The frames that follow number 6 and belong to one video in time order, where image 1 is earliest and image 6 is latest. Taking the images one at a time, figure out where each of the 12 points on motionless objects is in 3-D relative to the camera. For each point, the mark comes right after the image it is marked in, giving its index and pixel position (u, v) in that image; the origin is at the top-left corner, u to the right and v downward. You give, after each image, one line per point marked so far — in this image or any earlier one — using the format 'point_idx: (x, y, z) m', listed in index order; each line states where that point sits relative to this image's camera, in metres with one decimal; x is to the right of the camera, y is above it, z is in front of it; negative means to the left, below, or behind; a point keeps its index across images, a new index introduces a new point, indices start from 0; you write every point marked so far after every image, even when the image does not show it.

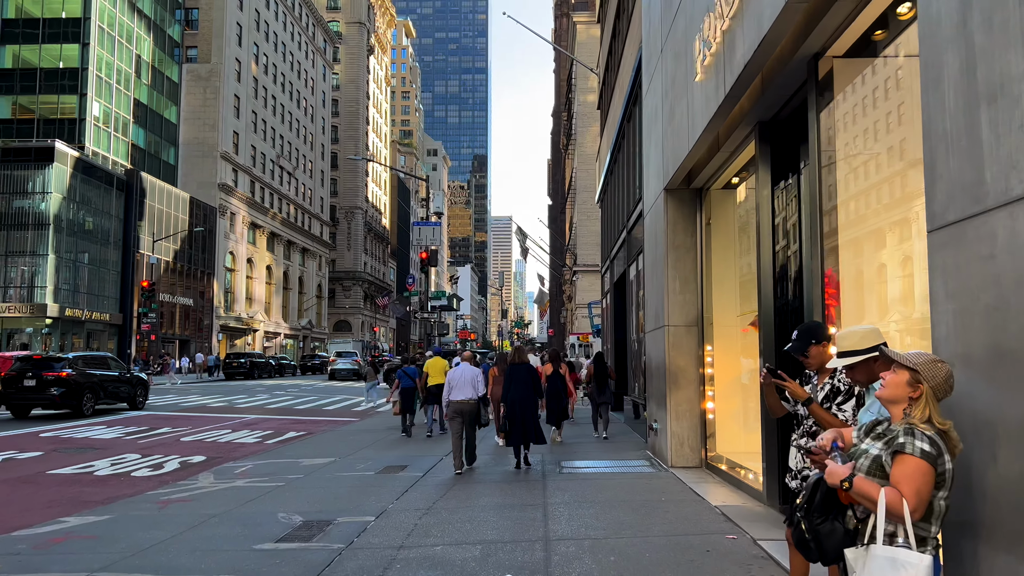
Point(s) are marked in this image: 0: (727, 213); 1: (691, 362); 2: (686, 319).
0: (+2.8, +1.0, +10.2) m
1: (+2.4, -1.0, +10.6) m
2: (+2.4, -0.4, +10.7) m
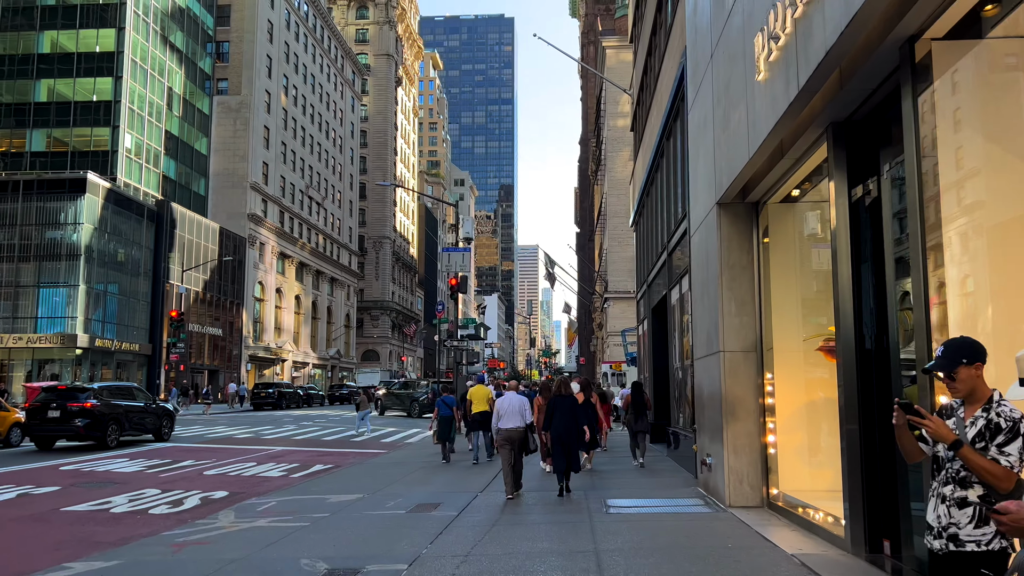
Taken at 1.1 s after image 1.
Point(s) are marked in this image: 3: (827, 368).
0: (+3.2, +0.7, +9.4) m
1: (+2.9, -1.3, +9.8) m
2: (+2.9, -0.7, +9.9) m
3: (+3.3, -0.8, +8.3) m
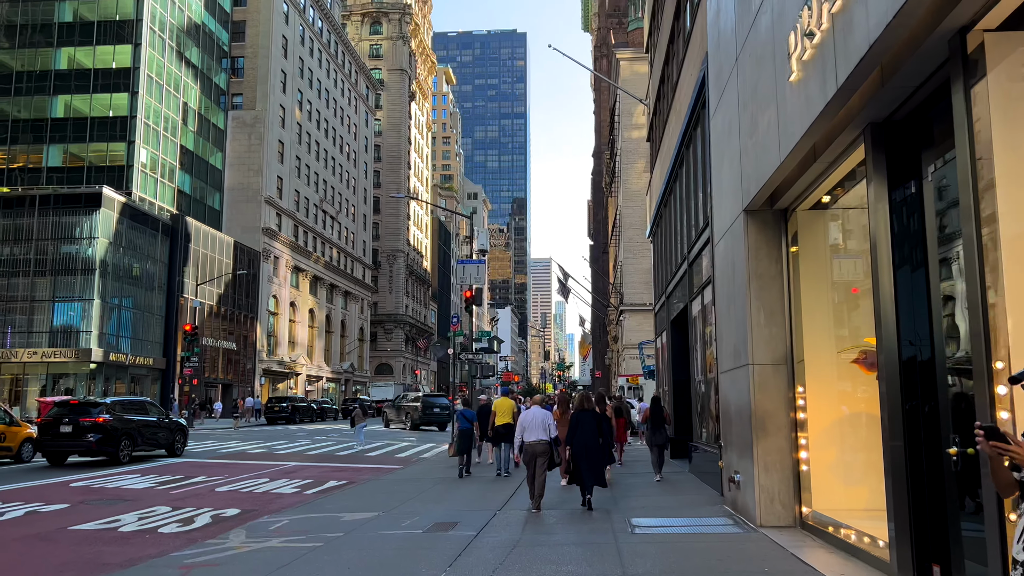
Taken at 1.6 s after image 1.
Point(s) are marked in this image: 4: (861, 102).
0: (+3.5, +0.6, +9.0) m
1: (+3.1, -1.4, +9.4) m
2: (+3.1, -0.8, +9.5) m
3: (+3.5, -0.9, +7.9) m
4: (+2.8, +1.5, +6.5) m
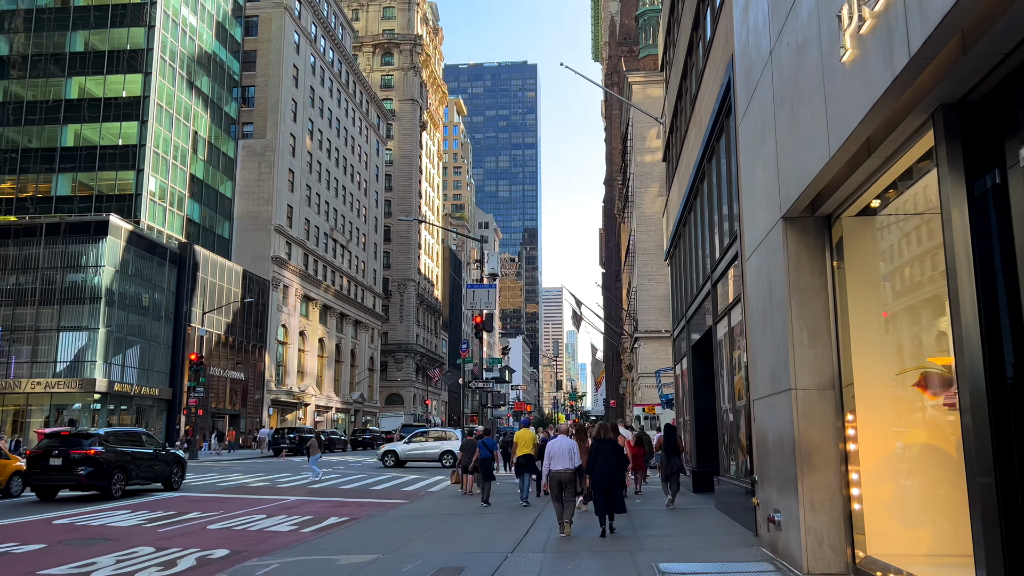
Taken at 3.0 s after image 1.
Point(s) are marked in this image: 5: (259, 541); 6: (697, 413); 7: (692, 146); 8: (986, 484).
0: (+3.6, +0.4, +8.0) m
1: (+3.3, -1.5, +8.3) m
2: (+3.2, -1.0, +8.5) m
3: (+3.6, -1.0, +6.9) m
4: (+2.9, +1.4, +5.5) m
5: (-4.0, -4.0, +12.6) m
6: (+4.3, -2.9, +18.5) m
7: (+4.1, +3.2, +18.0) m
8: (+3.2, -1.3, +5.3) m
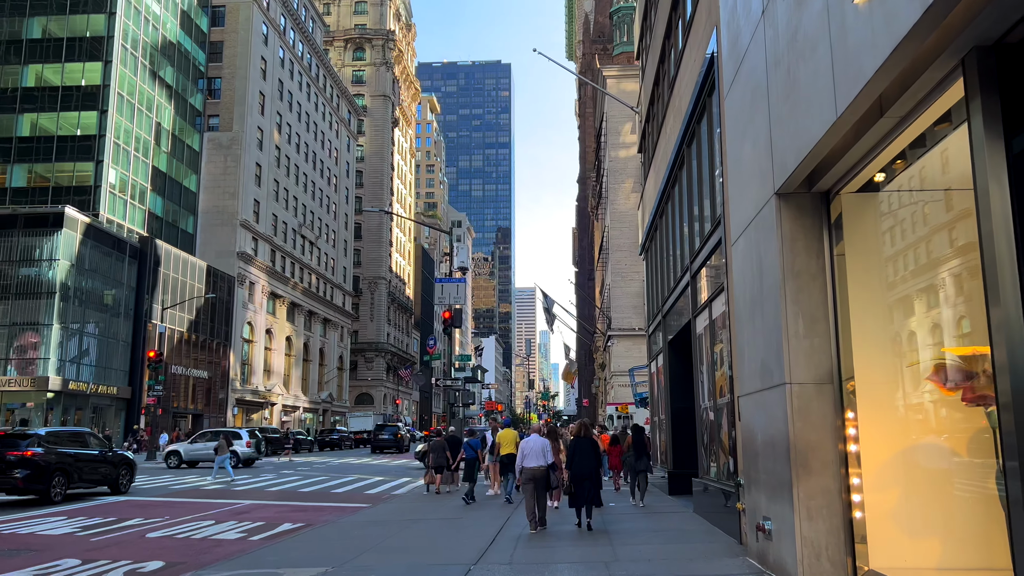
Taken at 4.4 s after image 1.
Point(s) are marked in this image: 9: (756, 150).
0: (+3.3, +0.6, +7.2) m
1: (+2.9, -1.4, +7.5) m
2: (+2.9, -0.8, +7.6) m
3: (+3.3, -0.9, +6.1) m
4: (+2.7, +1.6, +4.7) m
5: (-4.5, -3.8, +11.6) m
6: (+3.6, -2.7, +17.7) m
7: (+3.4, +3.4, +17.2) m
8: (+2.9, -1.2, +4.5) m
9: (+2.6, +1.4, +8.5) m
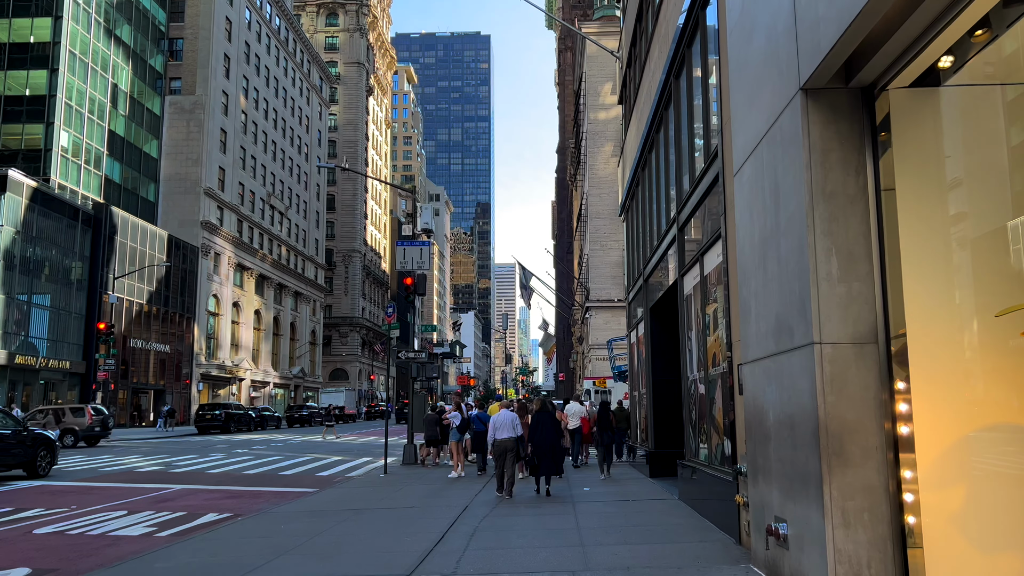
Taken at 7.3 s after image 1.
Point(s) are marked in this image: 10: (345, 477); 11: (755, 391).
0: (+2.8, +1.1, +5.3) m
1: (+2.5, -0.9, +5.6) m
2: (+2.4, -0.3, +5.7) m
3: (+2.9, -0.4, +4.1) m
4: (+2.3, +2.0, +2.7) m
5: (-5.1, -3.2, +9.5) m
6: (+2.9, -1.9, +15.9) m
7: (+2.7, +4.2, +15.2) m
8: (+2.5, -0.7, +2.6) m
9: (+2.1, +2.0, +6.5) m
10: (-4.1, -4.6, +19.5) m
11: (+2.1, -0.9, +7.1) m
